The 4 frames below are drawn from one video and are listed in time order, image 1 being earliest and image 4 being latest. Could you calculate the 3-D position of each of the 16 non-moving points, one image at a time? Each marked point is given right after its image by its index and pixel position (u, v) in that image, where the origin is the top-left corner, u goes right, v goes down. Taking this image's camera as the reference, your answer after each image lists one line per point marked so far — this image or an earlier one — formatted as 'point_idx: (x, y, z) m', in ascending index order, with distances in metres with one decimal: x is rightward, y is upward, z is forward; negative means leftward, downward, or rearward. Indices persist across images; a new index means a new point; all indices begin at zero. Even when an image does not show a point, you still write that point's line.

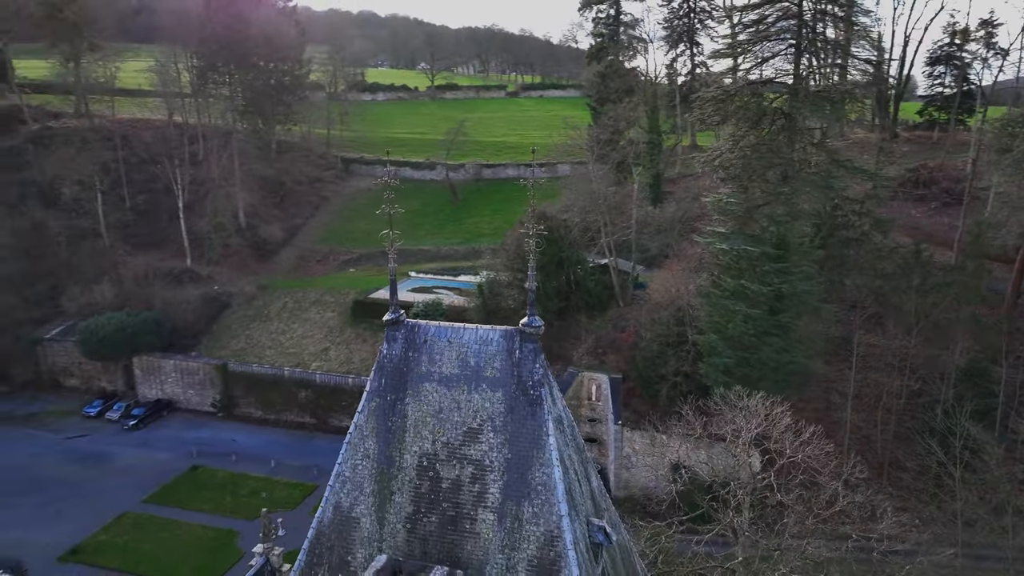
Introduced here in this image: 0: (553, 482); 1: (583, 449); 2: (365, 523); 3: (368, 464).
0: (+0.4, -1.7, +6.3) m
1: (+0.7, -1.7, +7.3) m
2: (-1.6, -2.3, +6.7) m
3: (-1.5, -1.7, +6.8) m
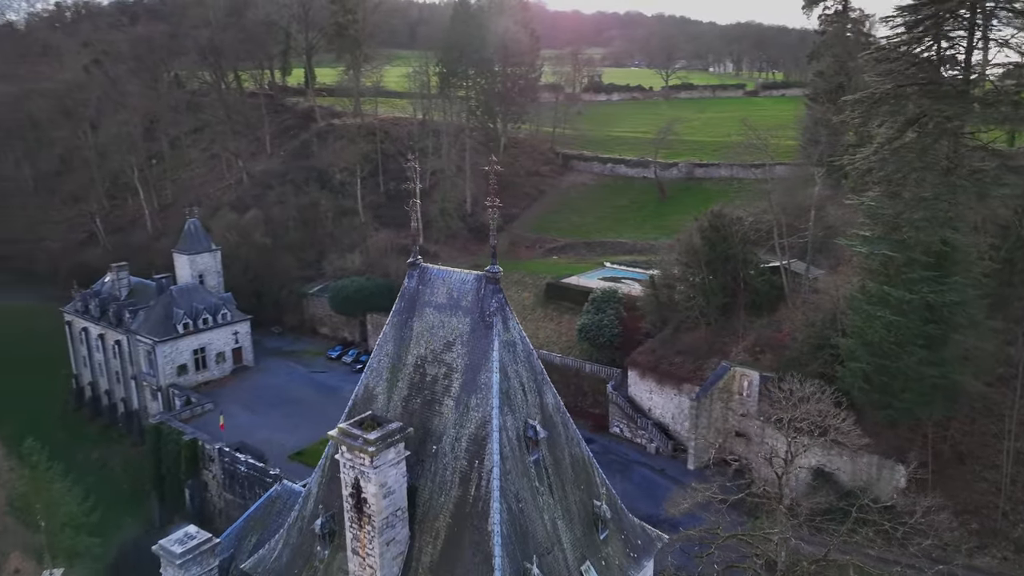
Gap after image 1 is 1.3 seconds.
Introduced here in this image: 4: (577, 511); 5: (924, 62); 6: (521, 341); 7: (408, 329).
0: (-0.3, -1.2, +8.8) m
1: (+0.4, -1.2, +9.6) m
2: (-2.0, -1.6, +9.9) m
3: (-1.8, -1.0, +9.9) m
4: (+0.9, -3.1, +9.7) m
5: (+10.9, +6.0, +18.9) m
6: (+0.1, -0.7, +9.4) m
7: (-1.4, -0.6, +9.7) m
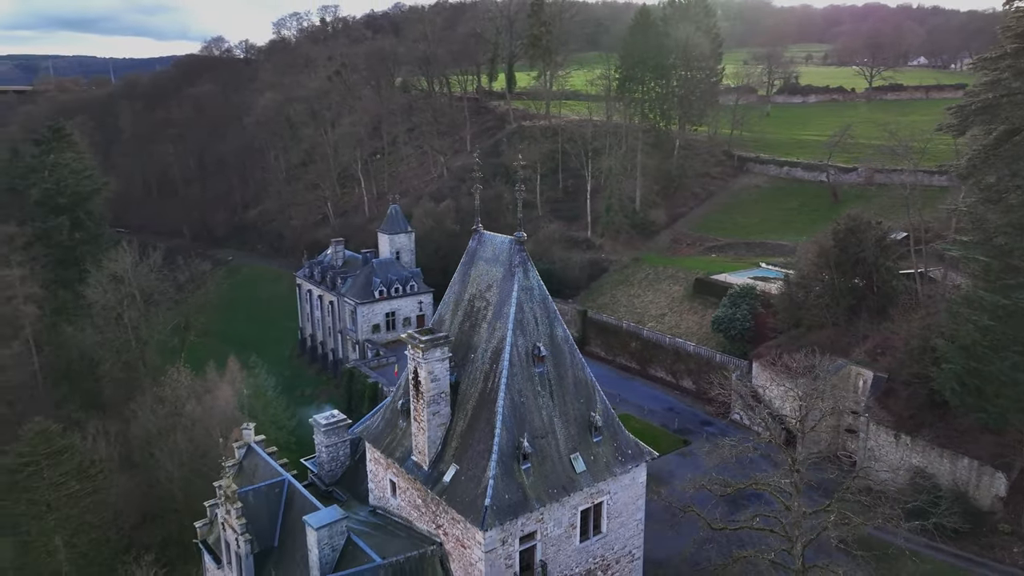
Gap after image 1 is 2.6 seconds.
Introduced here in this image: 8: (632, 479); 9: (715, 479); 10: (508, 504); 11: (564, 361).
0: (-0.1, -0.5, +12.7) m
1: (+0.8, -0.5, +13.3) m
2: (-1.5, -0.7, +14.2) m
3: (-1.2, -0.1, +14.2) m
4: (+1.2, -2.4, +13.3) m
5: (+14.0, +5.8, +19.1) m
6: (+0.5, 0.0, +13.2) m
7: (-0.9, +0.3, +13.9) m
8: (+2.3, -3.7, +13.9) m
9: (+4.9, -4.7, +17.5) m
10: (-0.1, -3.6, +12.0) m
11: (+1.0, -1.4, +13.3) m
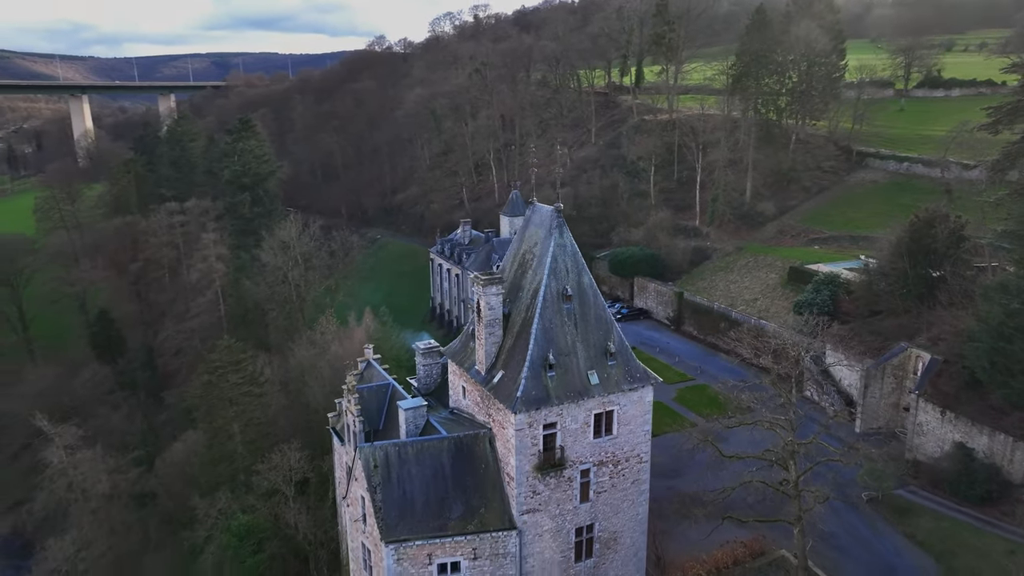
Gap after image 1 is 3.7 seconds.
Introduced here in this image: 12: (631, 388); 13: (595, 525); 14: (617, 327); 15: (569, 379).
0: (+0.8, +0.6, +17.3) m
1: (+1.8, +0.5, +17.7) m
2: (-0.3, +0.4, +19.0) m
3: (0.0, +1.0, +19.0) m
4: (+2.0, -1.4, +17.6) m
5: (+16.2, +6.2, +20.7) m
6: (+1.5, +1.0, +17.6) m
7: (+0.3, +1.4, +18.6) m
8: (+3.2, -2.8, +18.1) m
9: (+6.5, -3.8, +21.1) m
10: (+0.5, -2.6, +16.6) m
11: (+1.9, -0.3, +17.7) m
12: (+3.0, -2.5, +17.8) m
13: (+2.1, -6.1, +18.2) m
14: (+2.7, -1.0, +18.1) m
15: (+1.4, -2.2, +17.1) m
